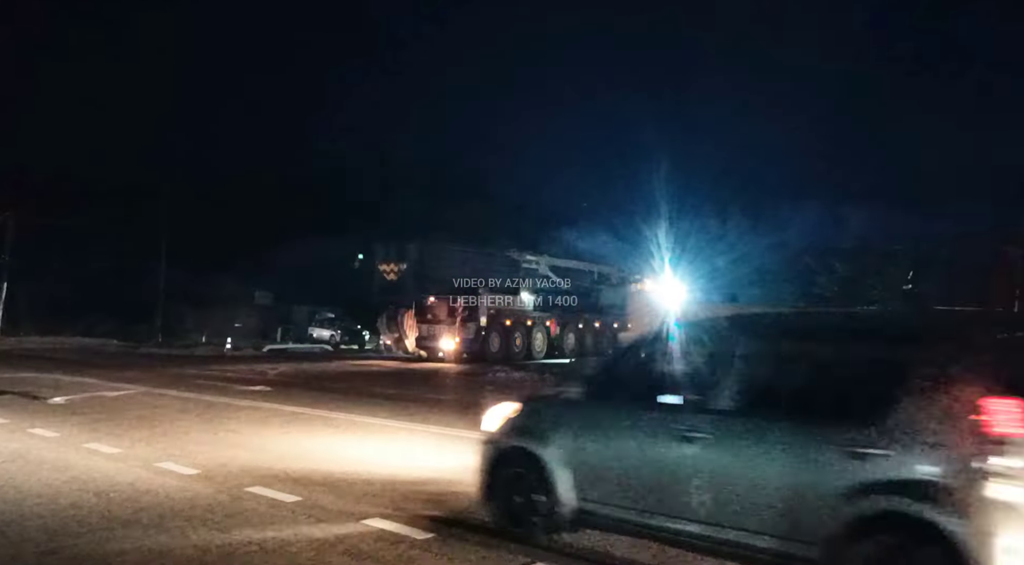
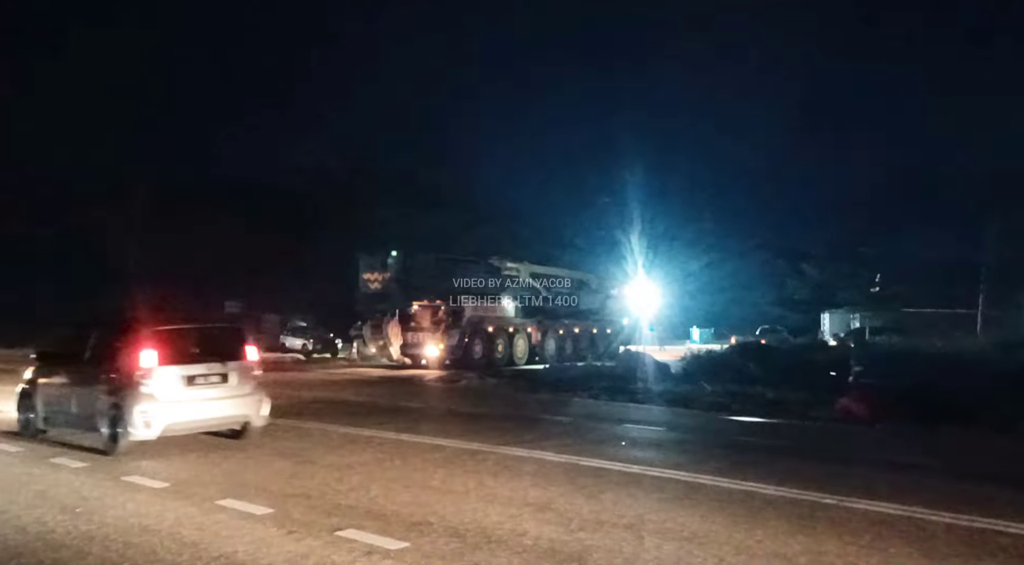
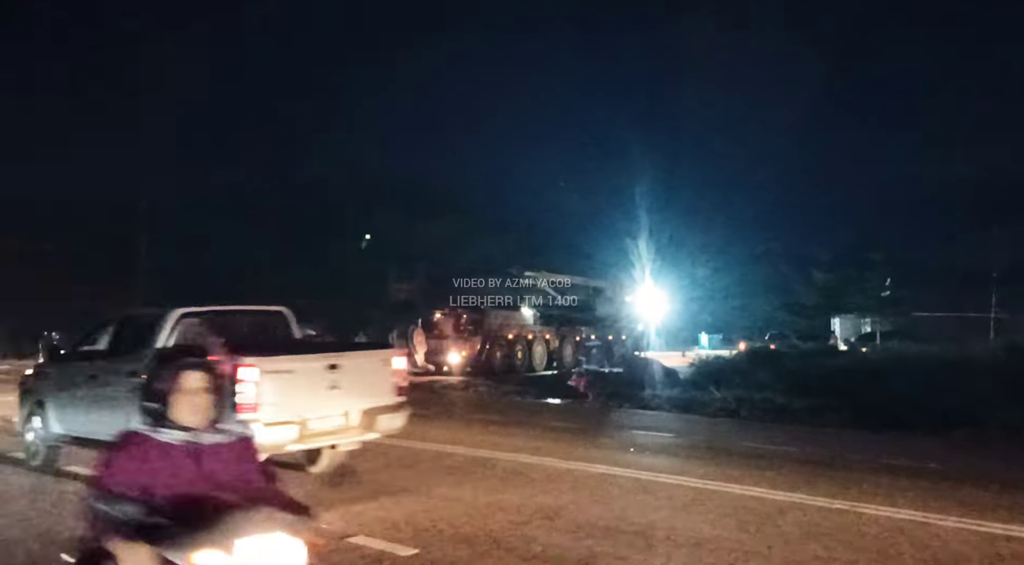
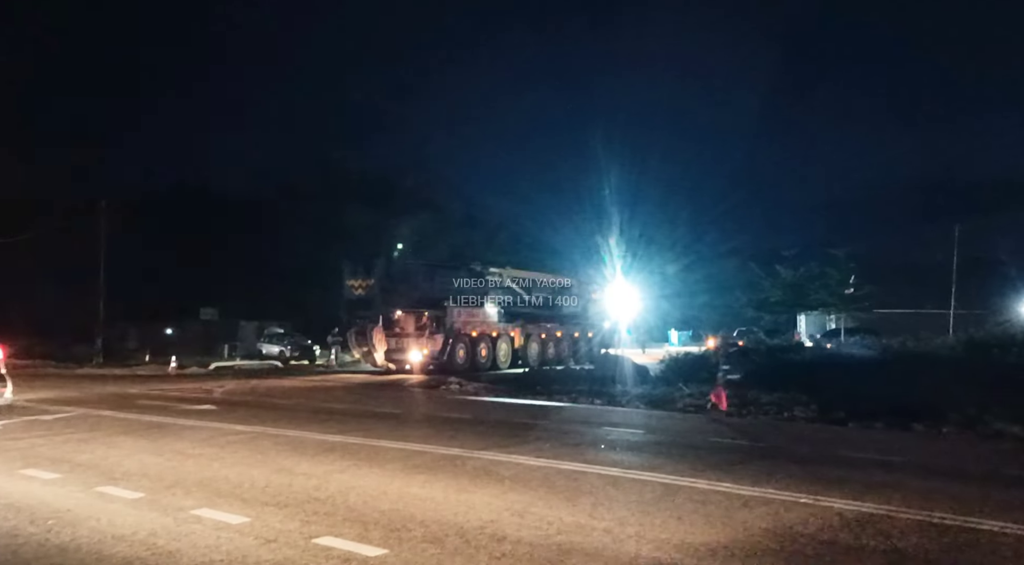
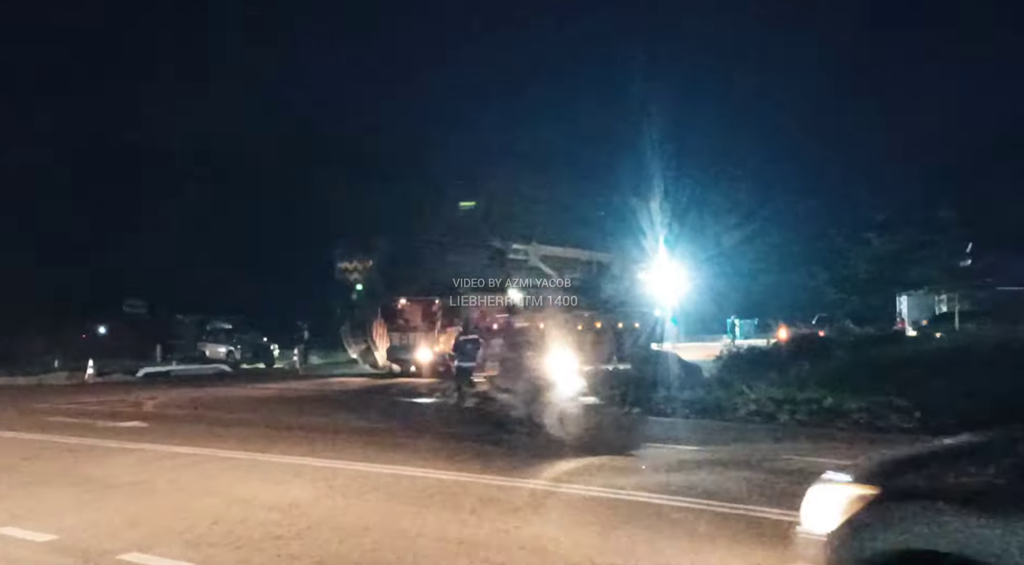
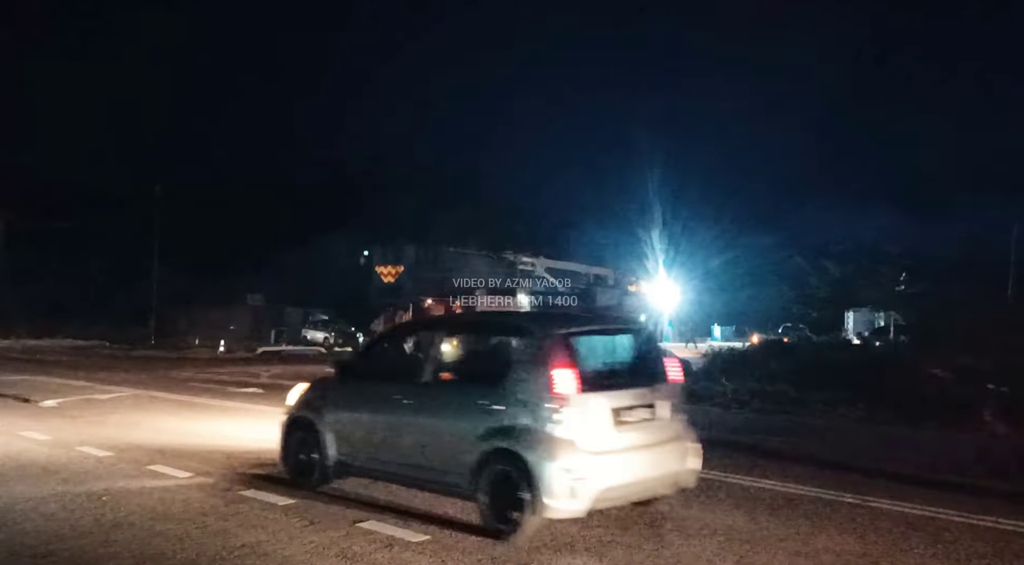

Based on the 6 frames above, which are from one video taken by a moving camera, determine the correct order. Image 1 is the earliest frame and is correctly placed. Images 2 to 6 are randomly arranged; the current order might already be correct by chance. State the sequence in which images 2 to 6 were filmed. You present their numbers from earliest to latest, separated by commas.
6, 2, 4, 3, 5
